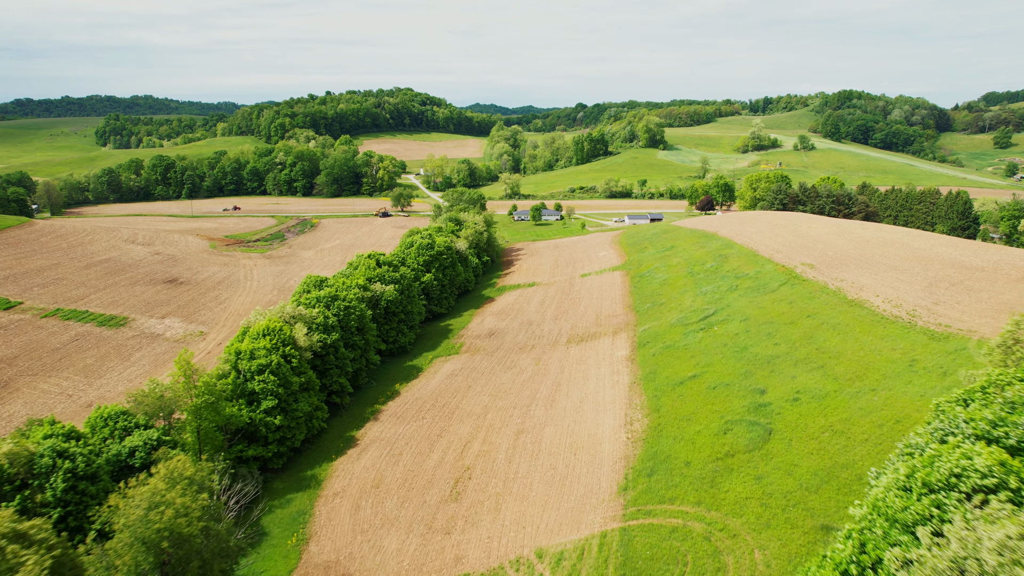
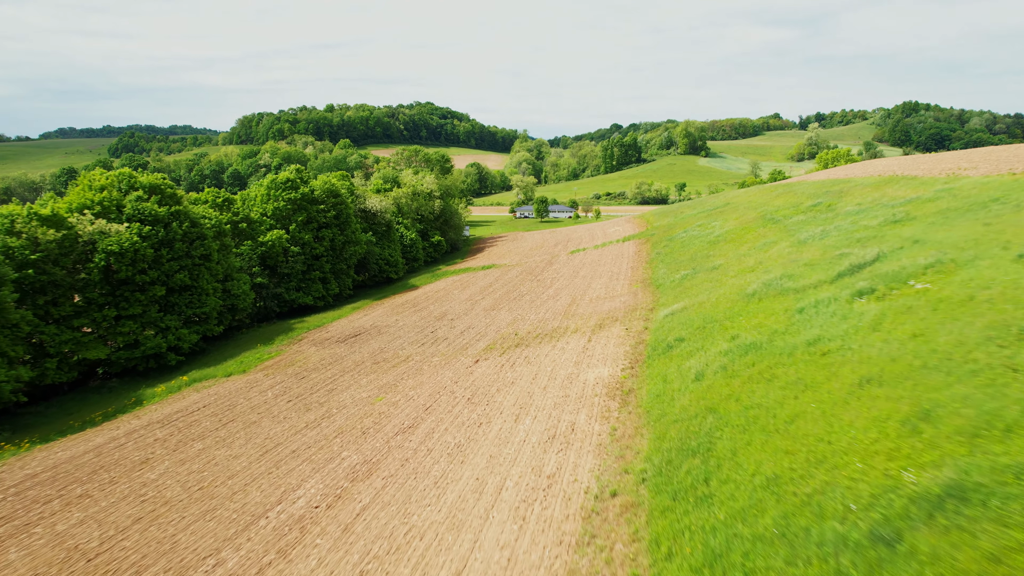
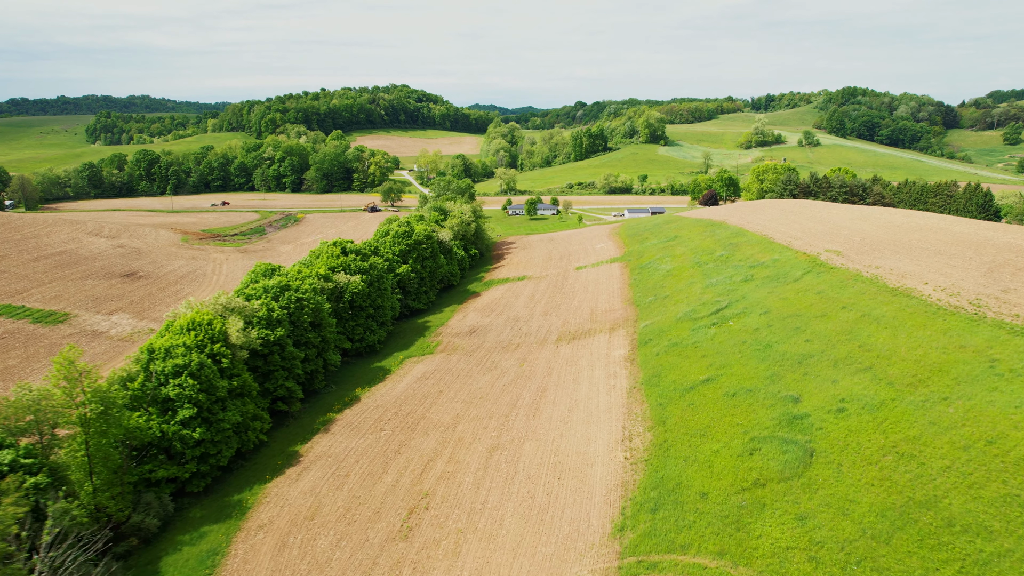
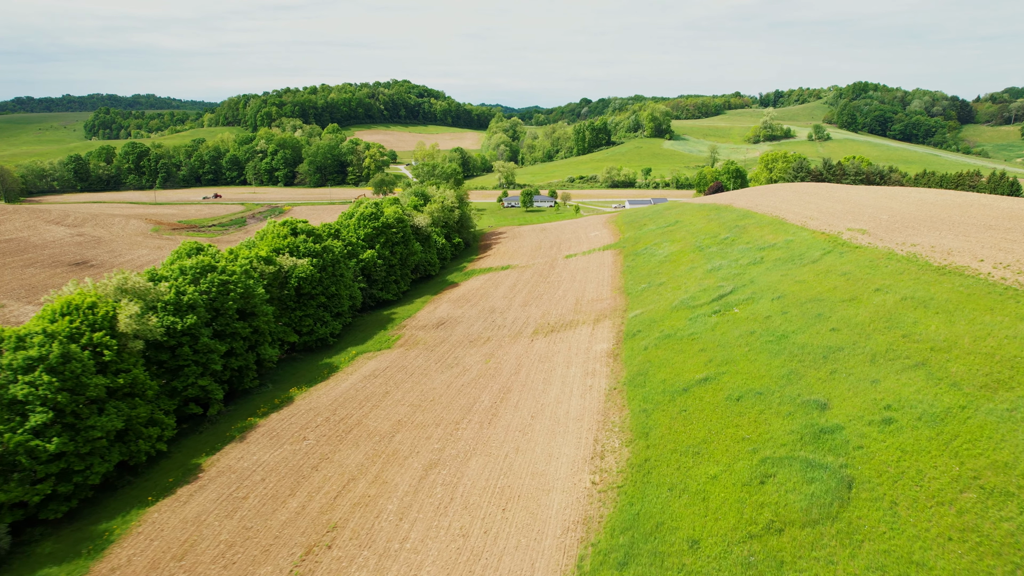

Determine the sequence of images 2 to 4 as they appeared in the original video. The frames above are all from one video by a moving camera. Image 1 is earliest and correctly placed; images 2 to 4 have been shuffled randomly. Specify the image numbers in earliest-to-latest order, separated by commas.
3, 4, 2
